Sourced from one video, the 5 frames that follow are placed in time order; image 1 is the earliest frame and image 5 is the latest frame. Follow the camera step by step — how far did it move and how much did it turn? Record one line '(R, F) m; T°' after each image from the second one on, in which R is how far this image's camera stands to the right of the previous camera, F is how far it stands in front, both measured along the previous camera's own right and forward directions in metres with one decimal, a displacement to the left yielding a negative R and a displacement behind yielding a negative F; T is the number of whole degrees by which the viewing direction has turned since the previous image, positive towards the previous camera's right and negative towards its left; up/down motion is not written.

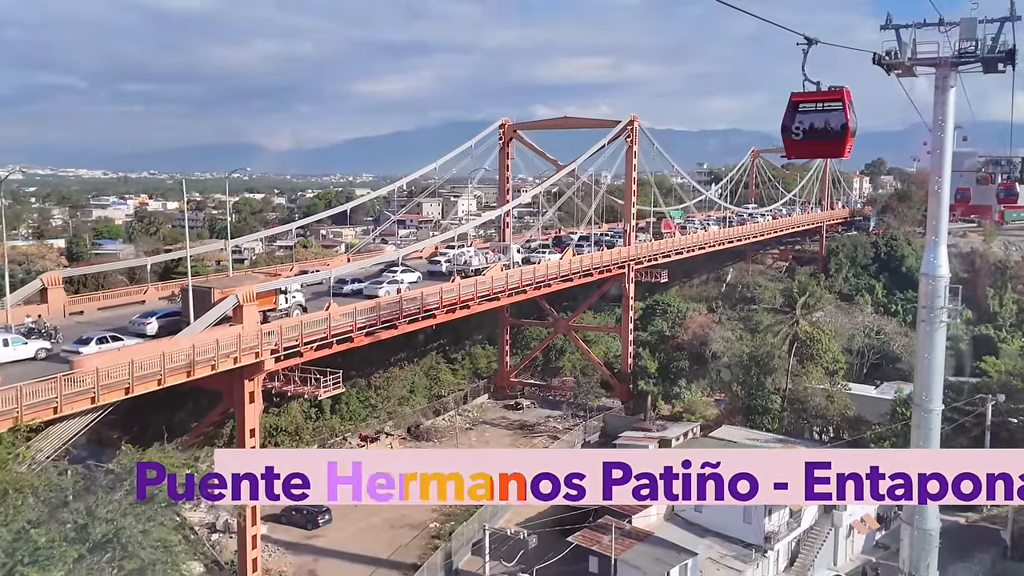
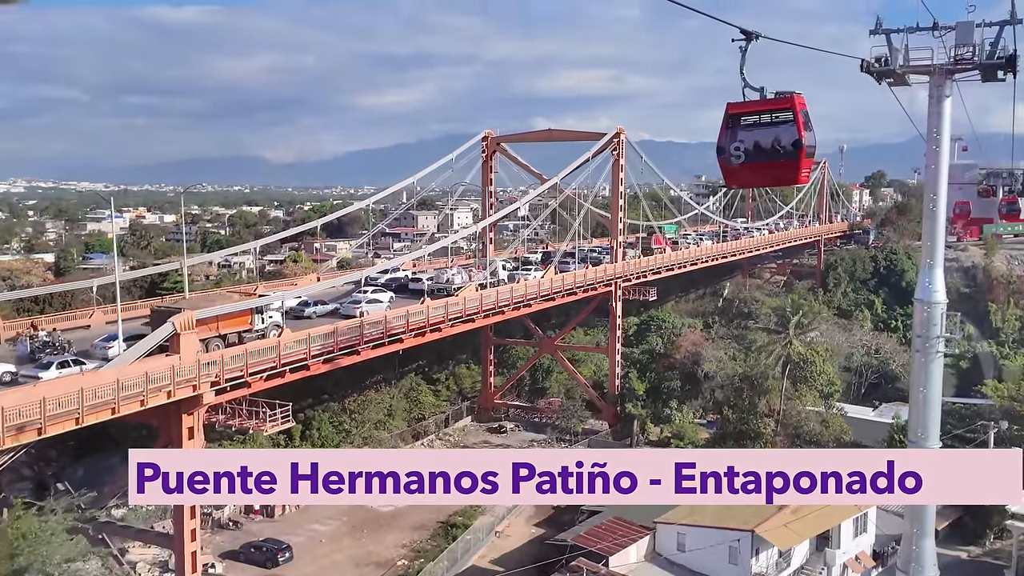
(+0.4, +0.7) m; 0°
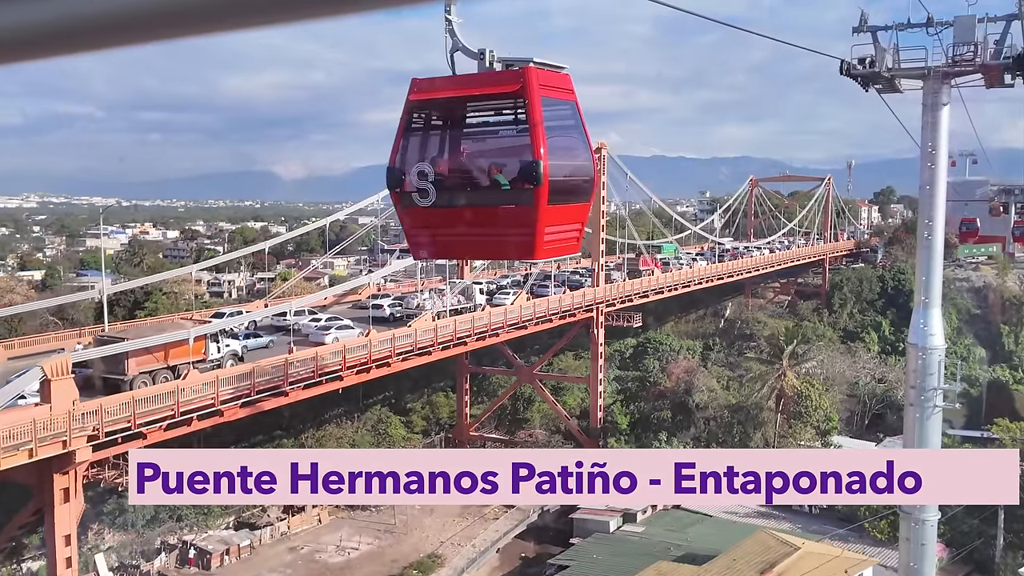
(+0.7, +1.1) m; -1°
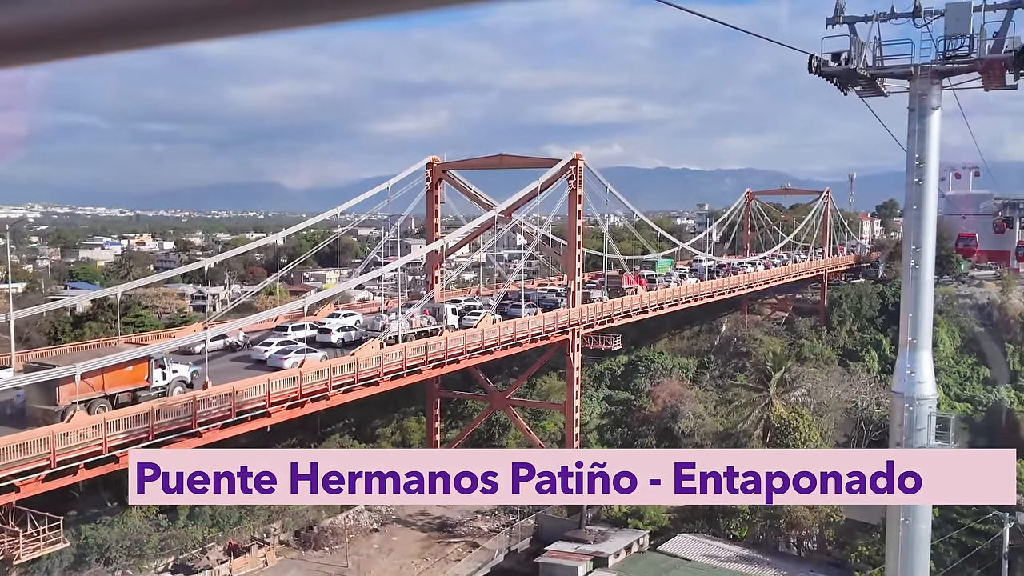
(+0.6, +1.0) m; 0°
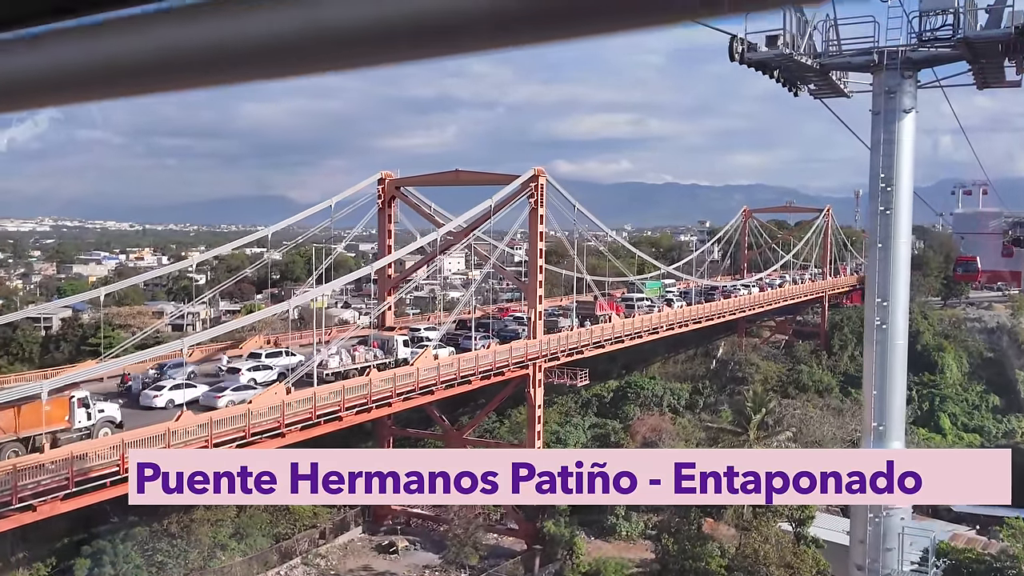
(+0.9, +1.4) m; -1°
